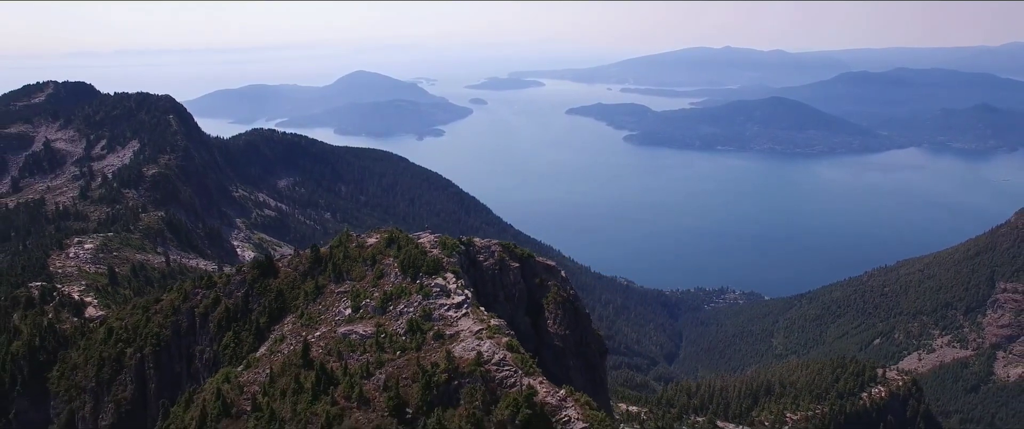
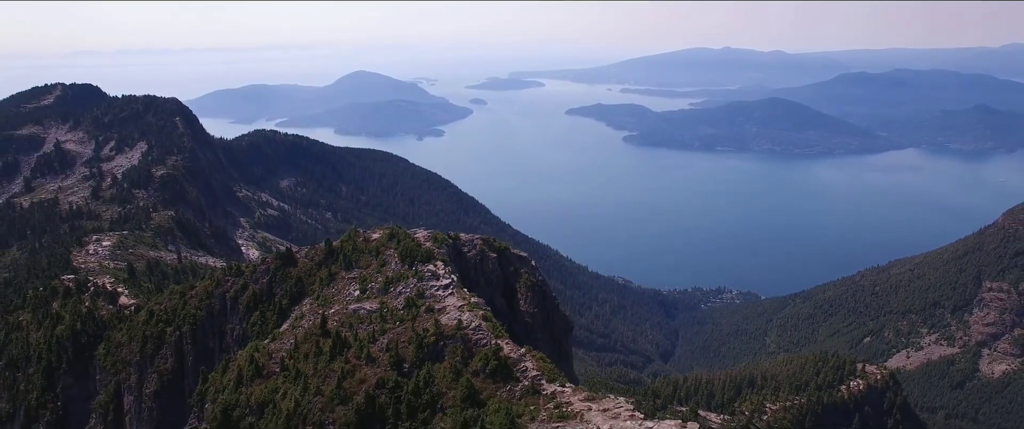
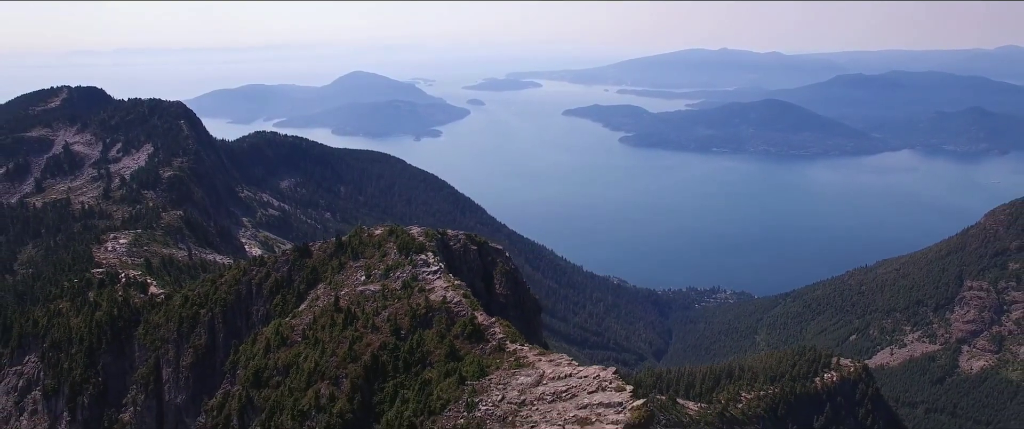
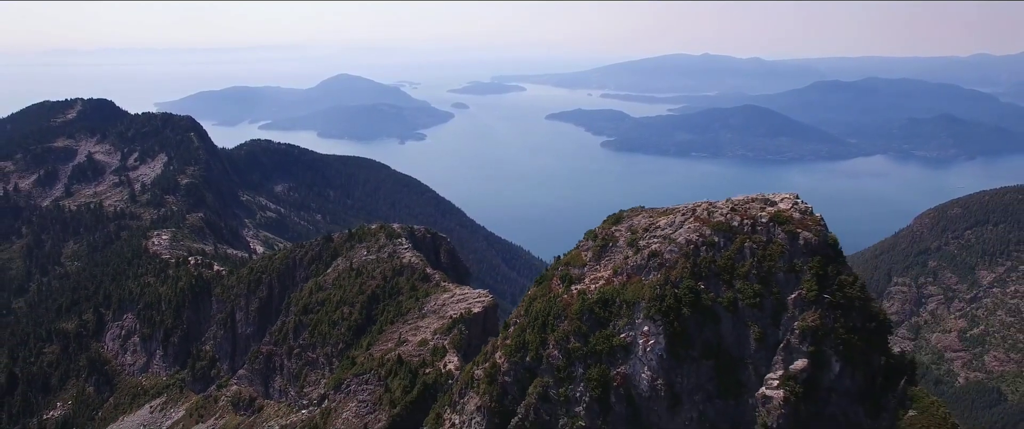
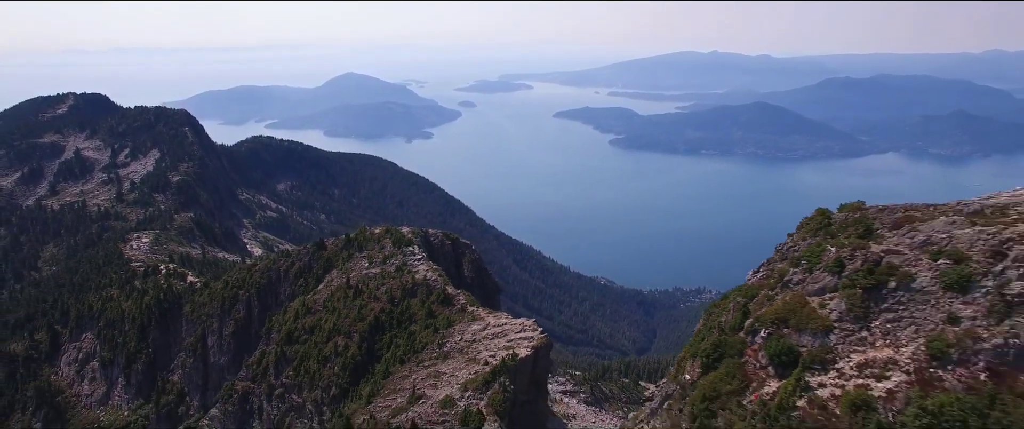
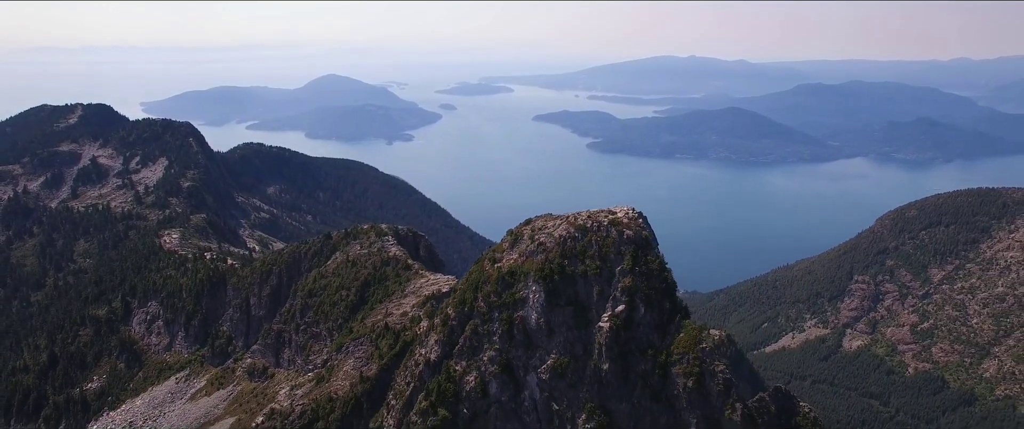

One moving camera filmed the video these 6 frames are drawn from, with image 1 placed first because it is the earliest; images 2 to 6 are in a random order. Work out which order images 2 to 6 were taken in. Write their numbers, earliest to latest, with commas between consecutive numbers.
2, 3, 5, 4, 6
